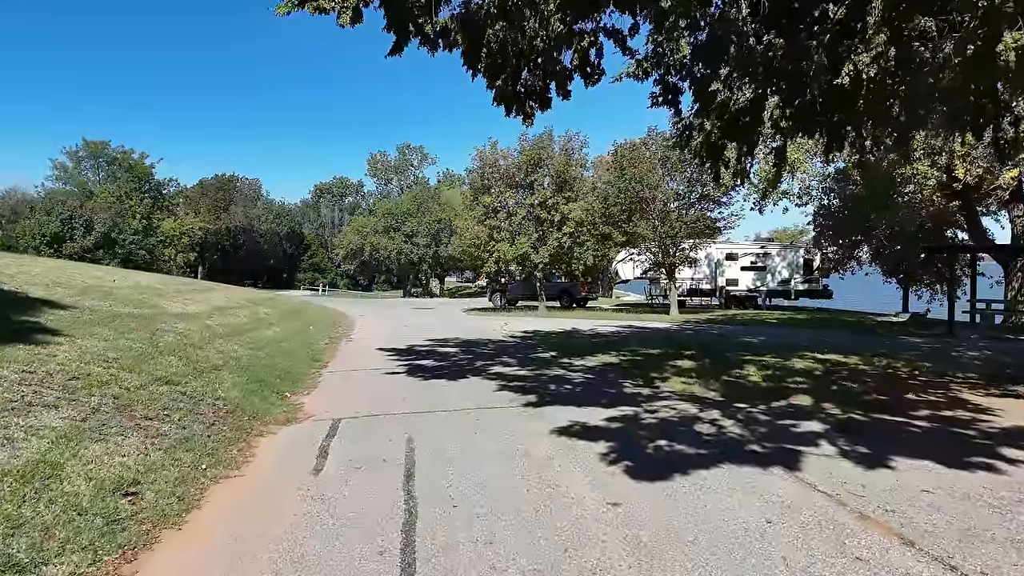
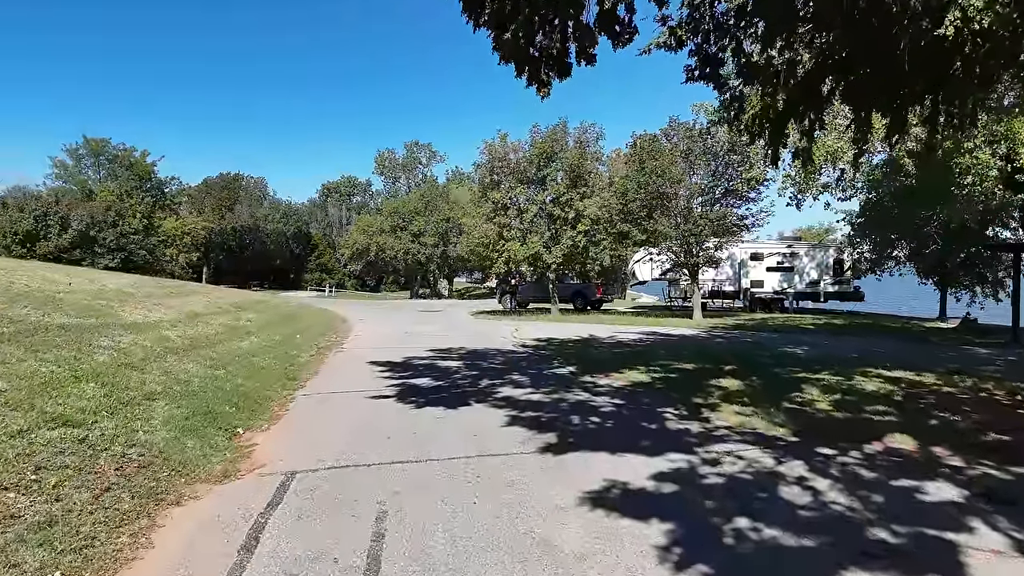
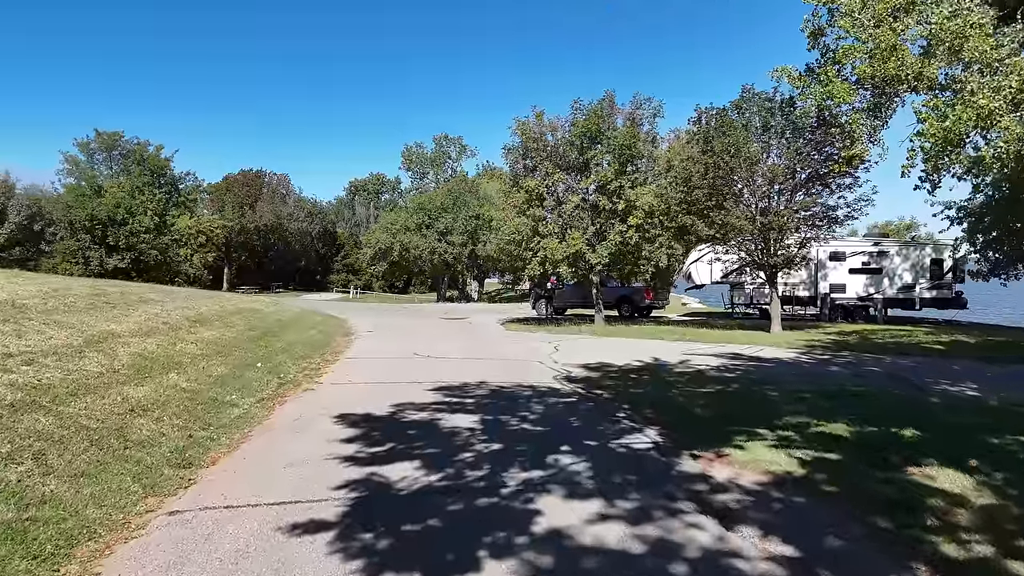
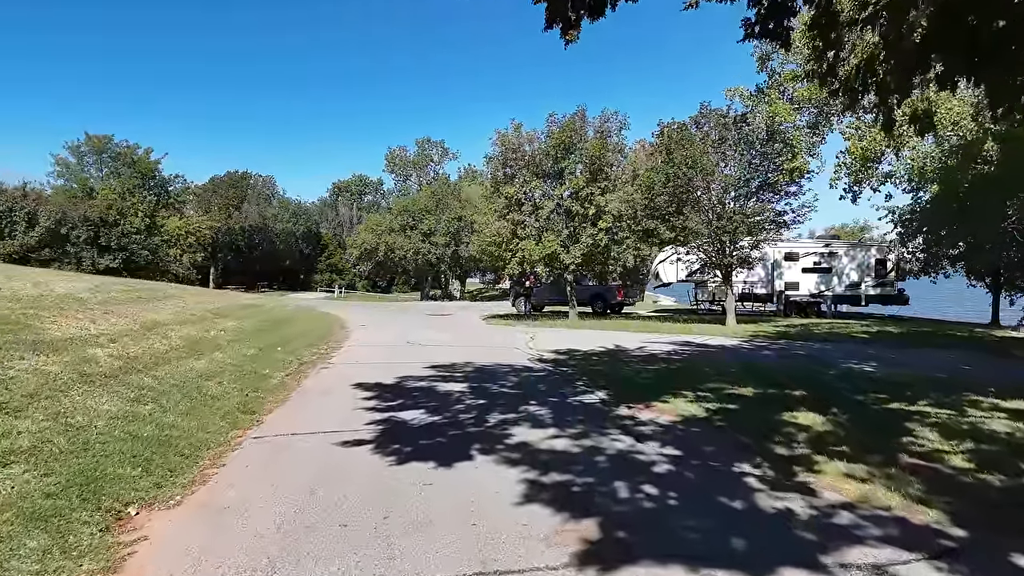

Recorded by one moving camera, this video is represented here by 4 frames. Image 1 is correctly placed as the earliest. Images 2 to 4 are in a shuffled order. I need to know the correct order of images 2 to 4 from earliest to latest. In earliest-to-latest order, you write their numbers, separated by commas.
2, 4, 3
